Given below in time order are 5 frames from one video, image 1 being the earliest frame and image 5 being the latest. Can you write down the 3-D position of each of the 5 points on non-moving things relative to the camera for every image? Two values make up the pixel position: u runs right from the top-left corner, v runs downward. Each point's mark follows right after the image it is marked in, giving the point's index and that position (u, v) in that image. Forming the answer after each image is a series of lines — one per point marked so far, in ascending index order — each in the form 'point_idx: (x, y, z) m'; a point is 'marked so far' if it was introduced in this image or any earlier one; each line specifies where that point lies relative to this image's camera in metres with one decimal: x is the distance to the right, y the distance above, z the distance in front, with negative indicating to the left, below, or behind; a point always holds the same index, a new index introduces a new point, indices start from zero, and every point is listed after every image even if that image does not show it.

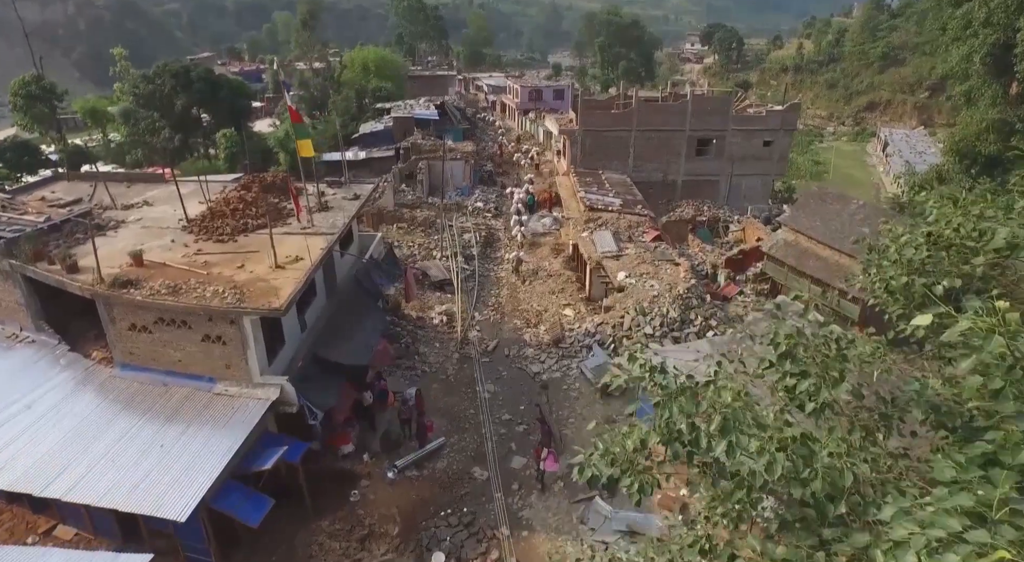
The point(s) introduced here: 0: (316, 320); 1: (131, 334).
0: (-4.9, -1.0, +15.6) m
1: (-7.7, -1.1, +12.6) m
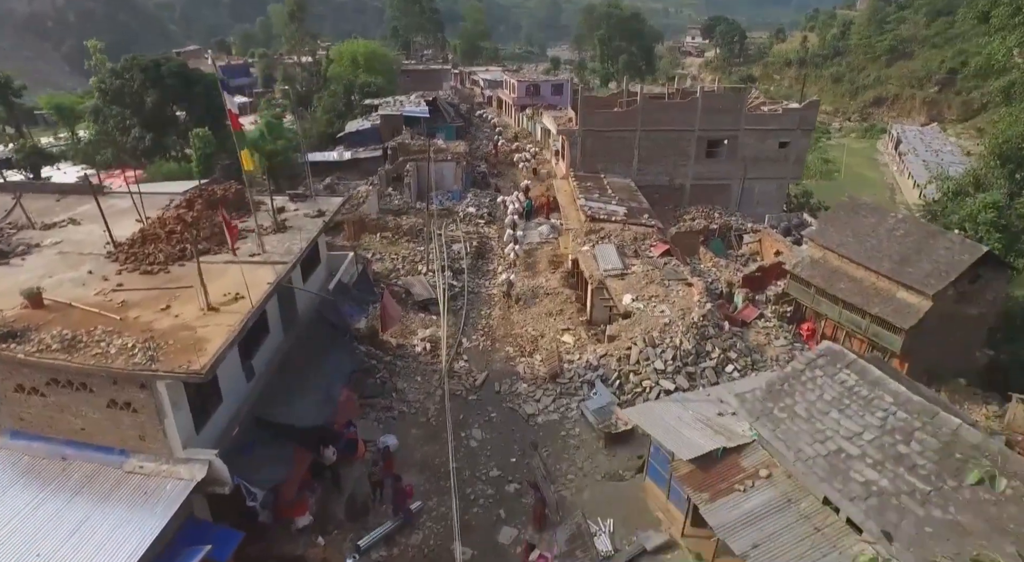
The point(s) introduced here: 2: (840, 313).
0: (-5.1, -1.7, +13.1) m
1: (-7.9, -1.9, +10.1) m
2: (+9.6, -0.9, +18.3) m
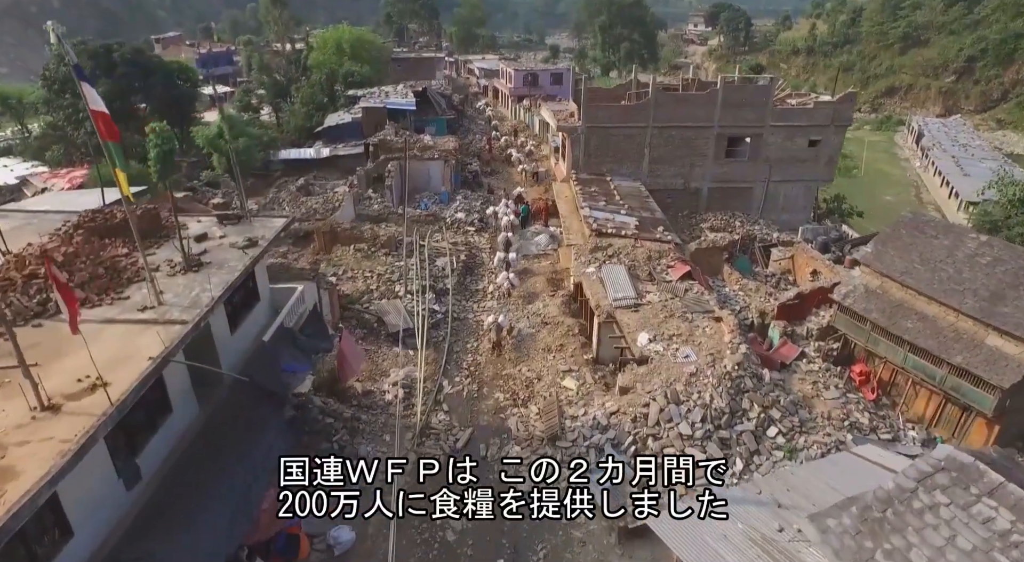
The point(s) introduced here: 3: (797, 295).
0: (-5.4, -2.7, +9.6) m
1: (-8.1, -2.9, +6.6) m
2: (+9.3, -1.8, +14.8) m
3: (+8.2, -0.4, +18.0) m
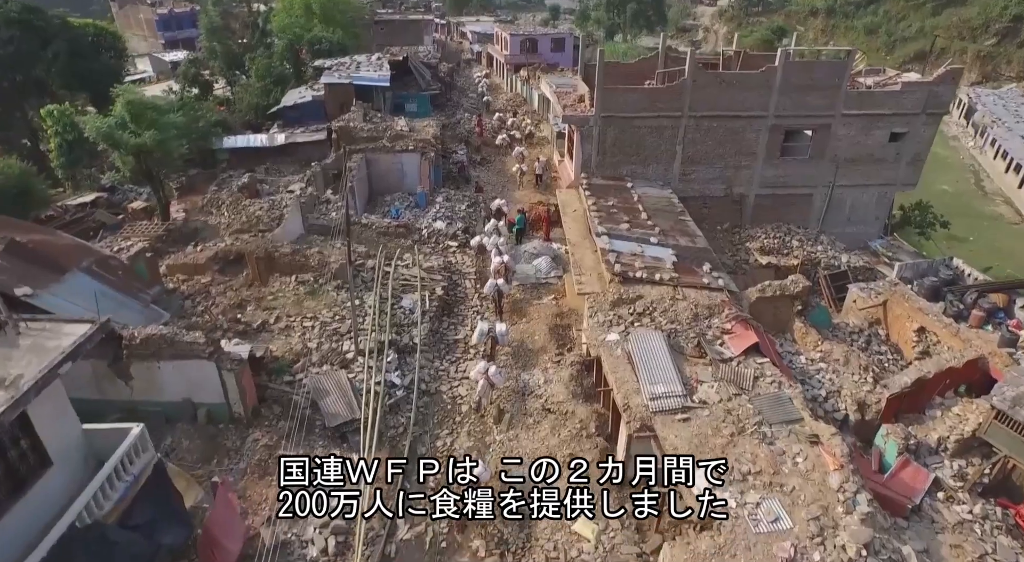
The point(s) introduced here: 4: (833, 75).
0: (-5.6, -4.8, +4.0) m
1: (-8.4, -5.1, +1.0) m
2: (+9.1, -3.5, +9.2) m
3: (+7.9, -2.0, +12.3) m
4: (+9.7, +6.2, +18.8) m
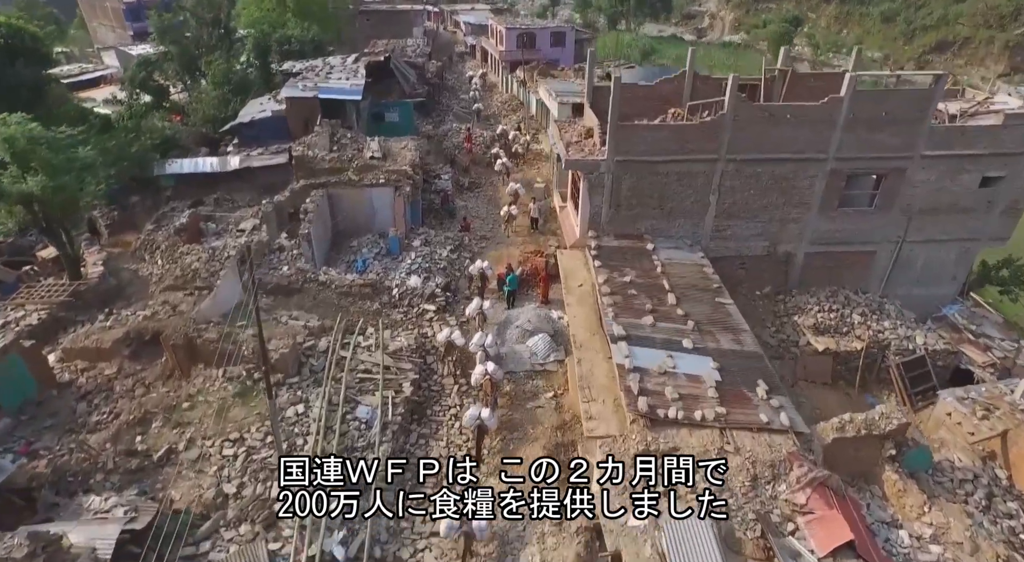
0: (-5.9, -7.4, 0.0) m
1: (-8.6, -7.8, -3.0) m
2: (+8.8, -6.0, +5.2) m
3: (+7.6, -4.3, +8.2) m
4: (+9.4, +4.0, +14.6) m
